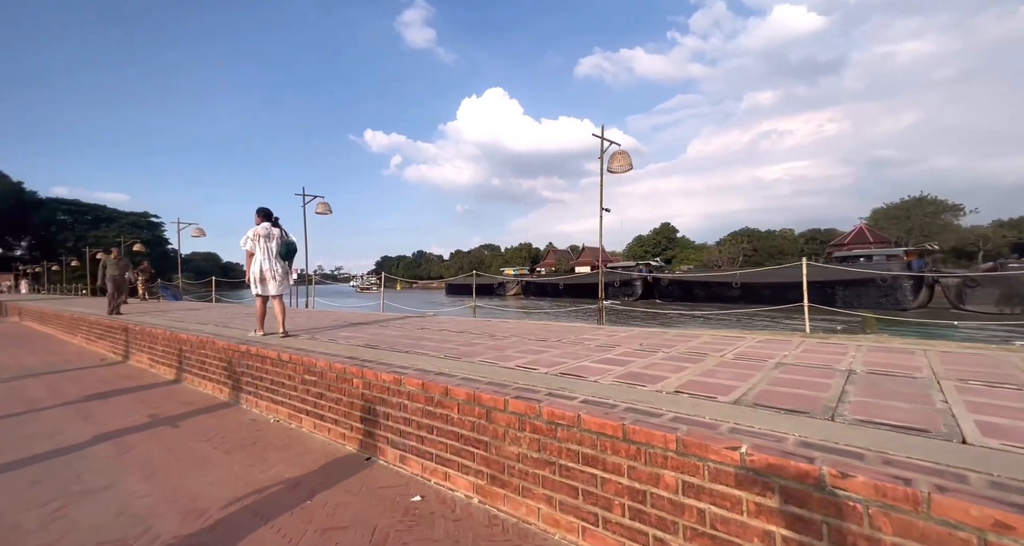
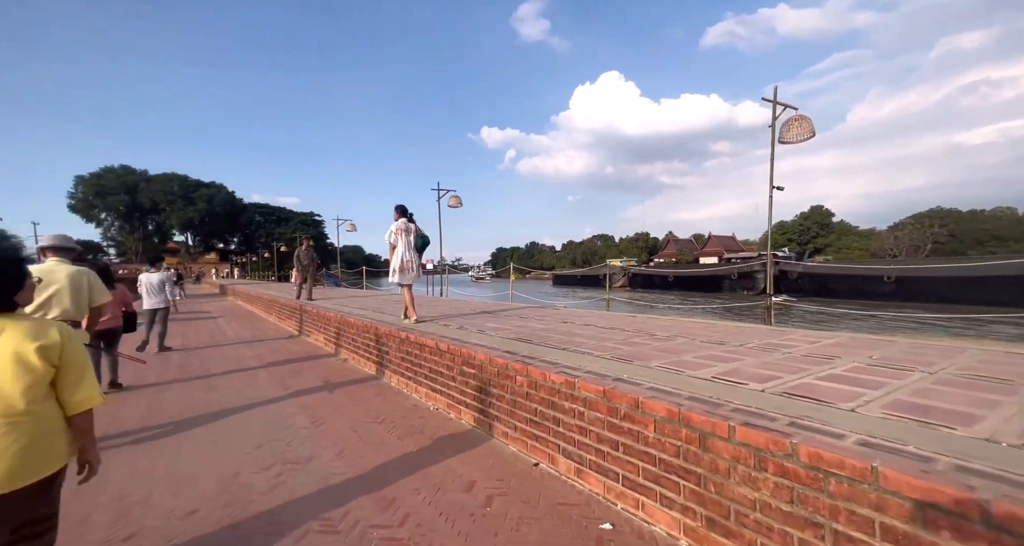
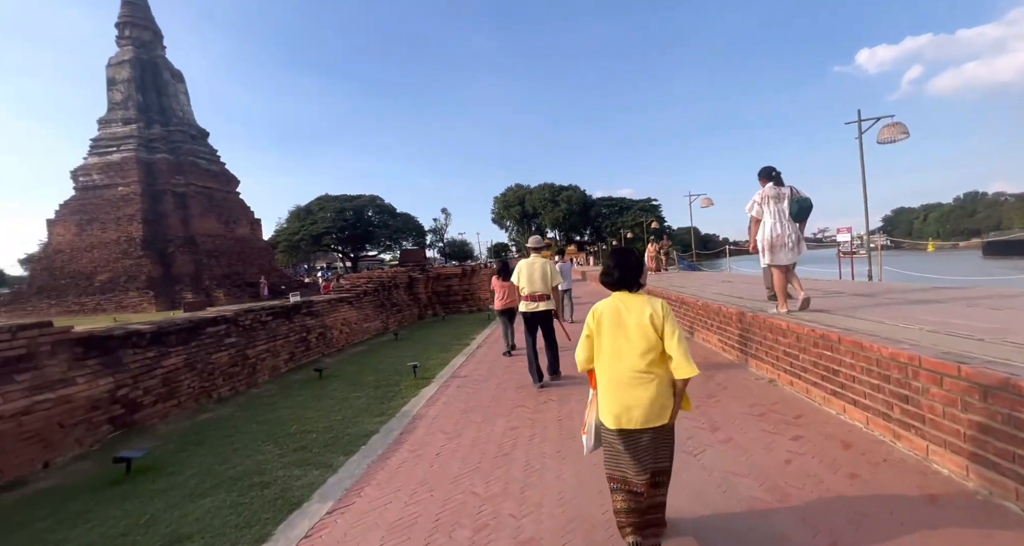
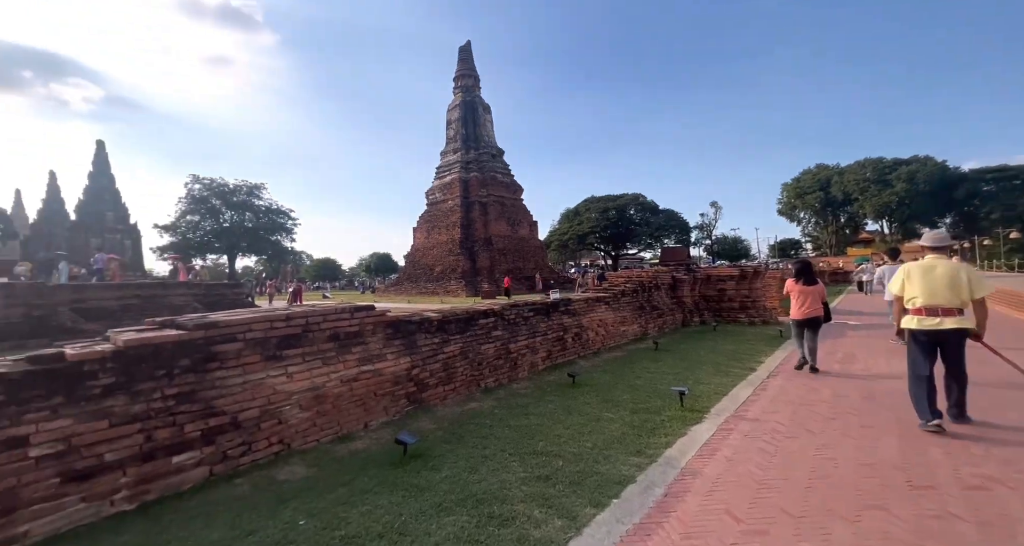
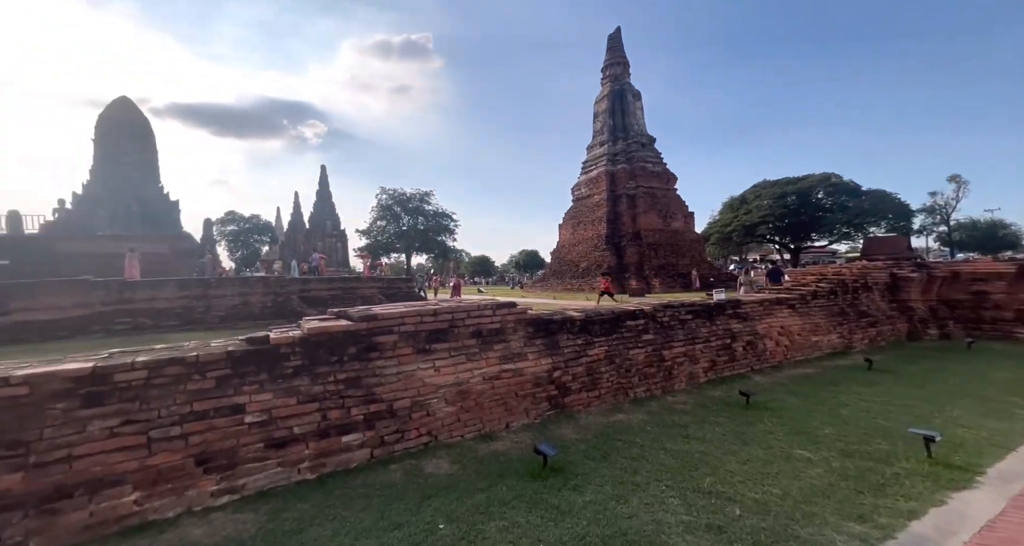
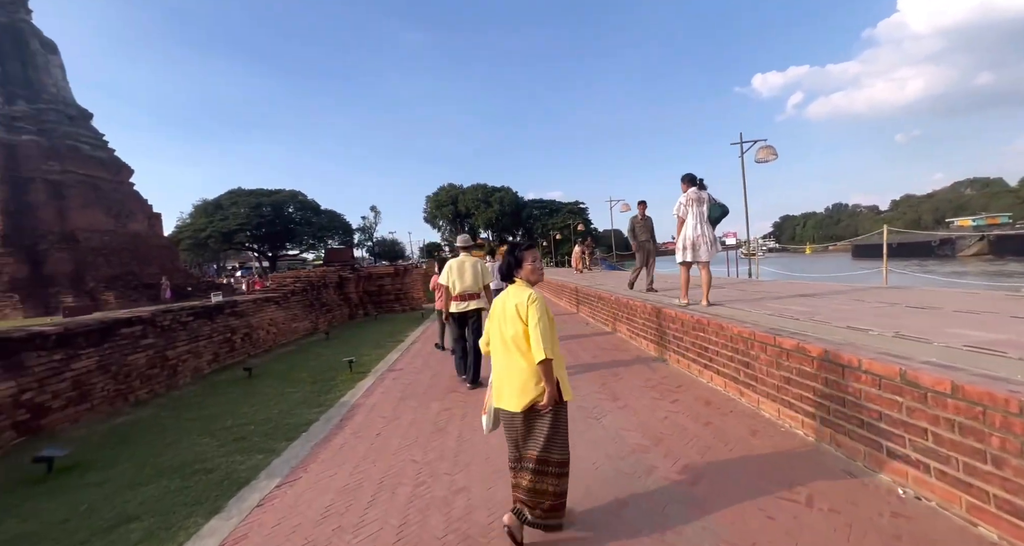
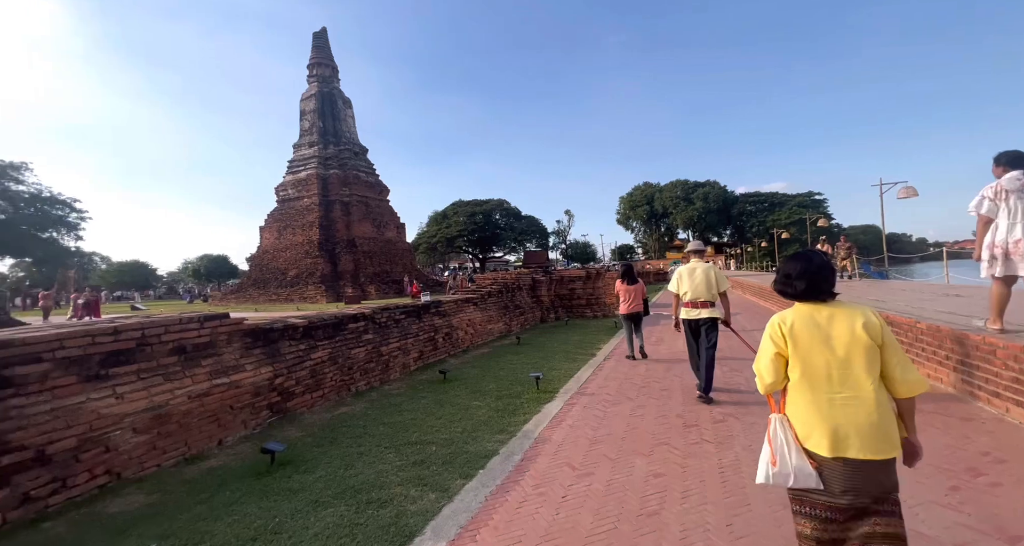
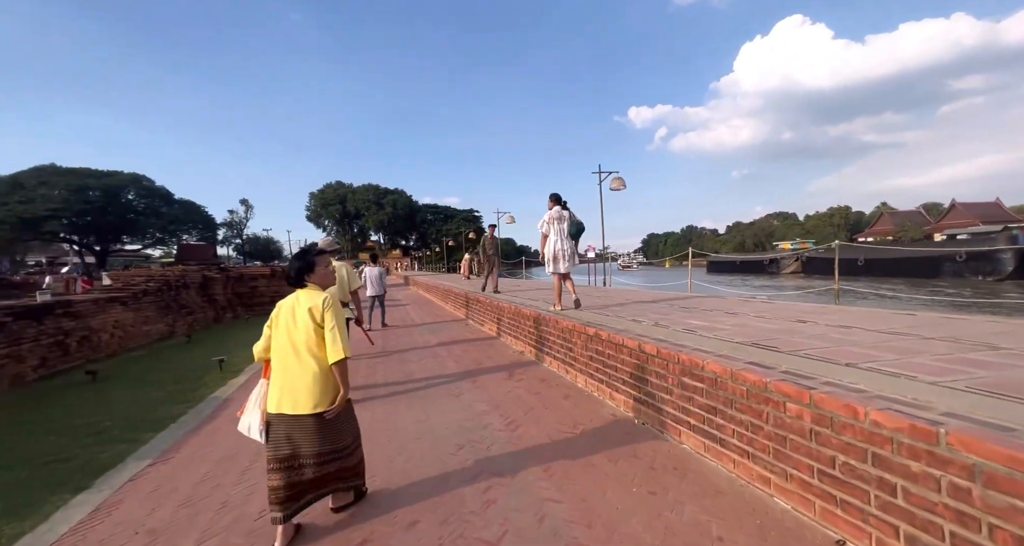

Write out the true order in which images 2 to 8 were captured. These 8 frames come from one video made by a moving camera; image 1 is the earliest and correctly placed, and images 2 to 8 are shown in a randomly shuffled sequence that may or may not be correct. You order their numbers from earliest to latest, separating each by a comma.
2, 8, 6, 3, 7, 4, 5
